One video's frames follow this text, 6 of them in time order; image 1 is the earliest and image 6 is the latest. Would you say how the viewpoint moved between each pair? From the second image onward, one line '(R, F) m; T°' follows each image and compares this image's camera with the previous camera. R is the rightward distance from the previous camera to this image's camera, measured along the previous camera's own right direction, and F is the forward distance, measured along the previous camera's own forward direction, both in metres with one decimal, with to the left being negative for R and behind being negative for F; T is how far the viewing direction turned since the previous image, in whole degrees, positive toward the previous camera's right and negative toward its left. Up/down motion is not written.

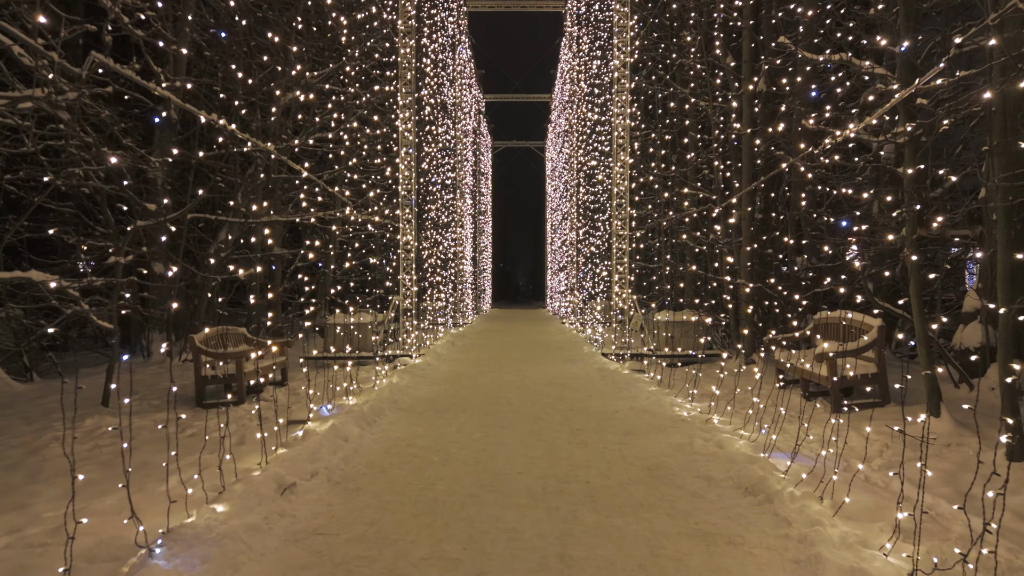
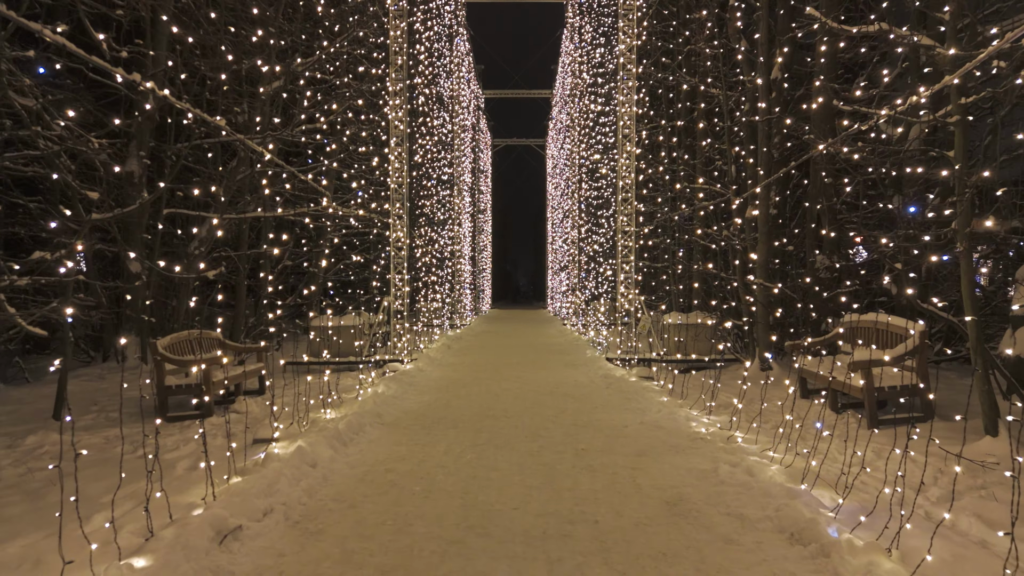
(0.0, +0.7) m; 0°
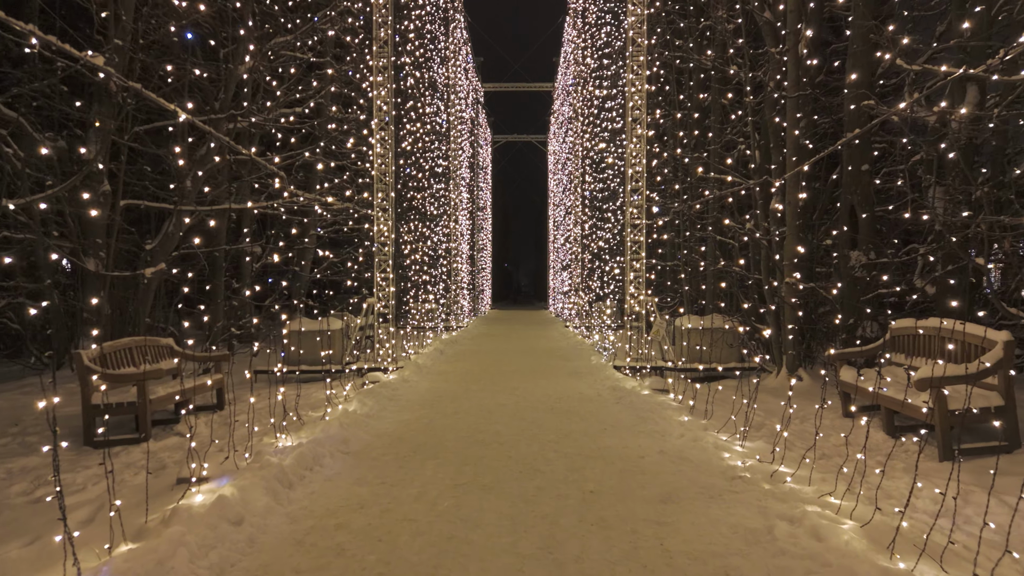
(+0.1, +1.1) m; 0°
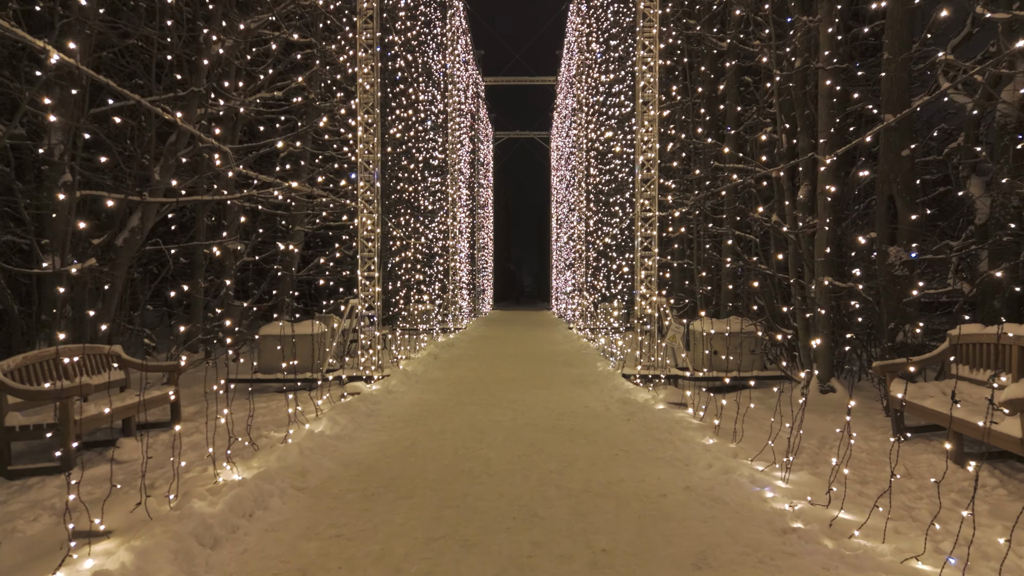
(+0.1, +0.9) m; 0°
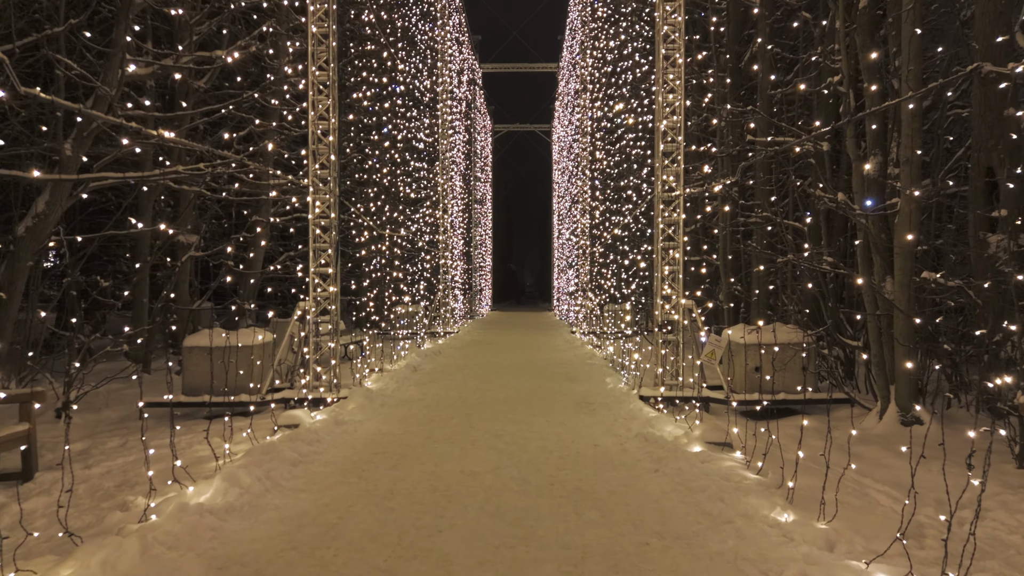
(+0.1, +1.8) m; 0°
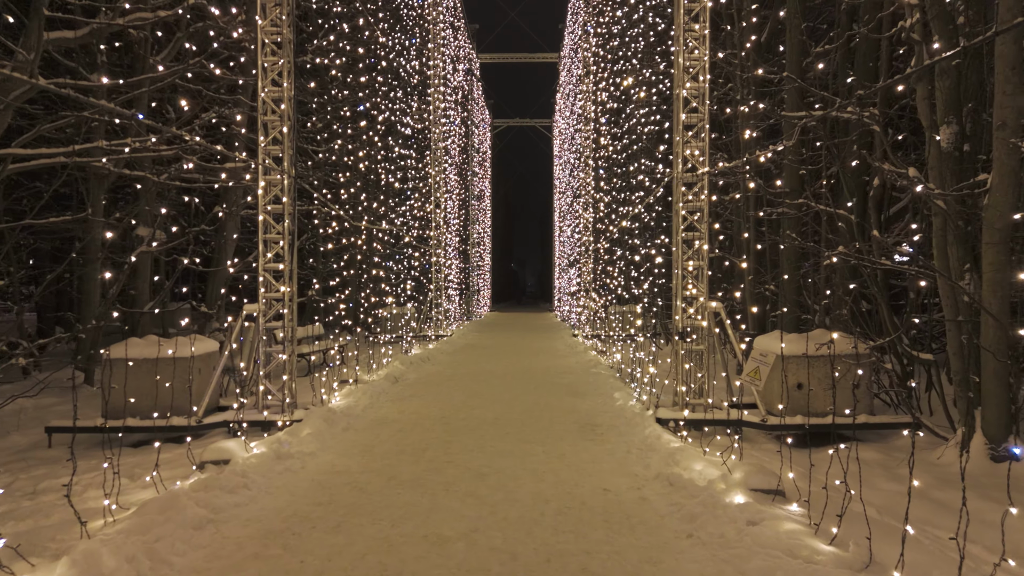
(+0.1, +1.2) m; 0°
